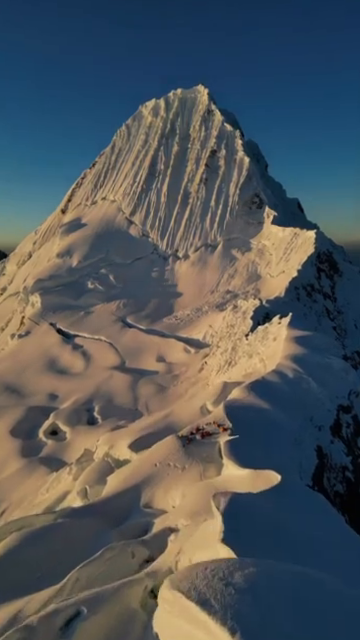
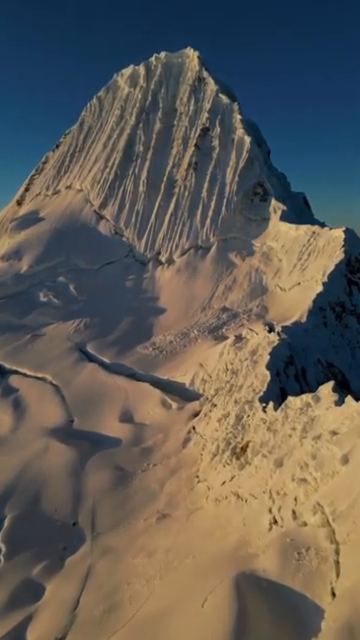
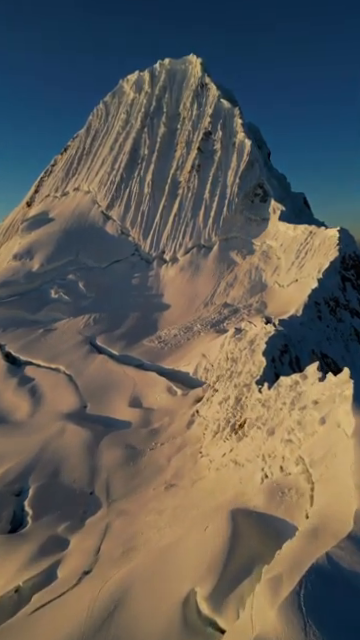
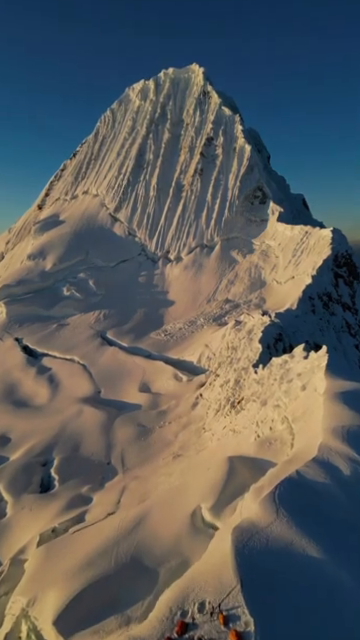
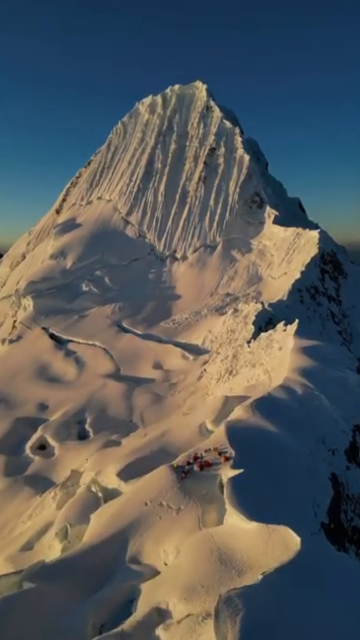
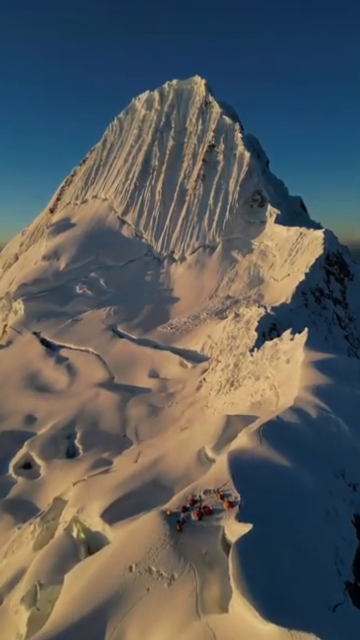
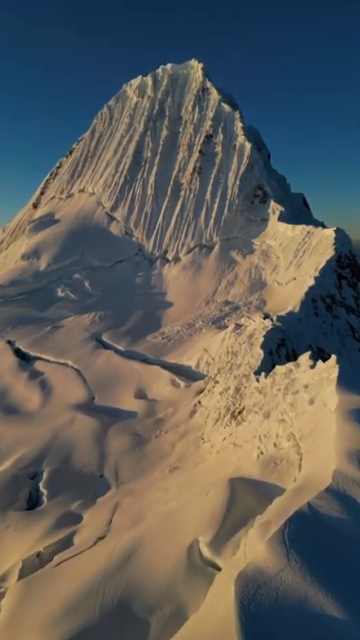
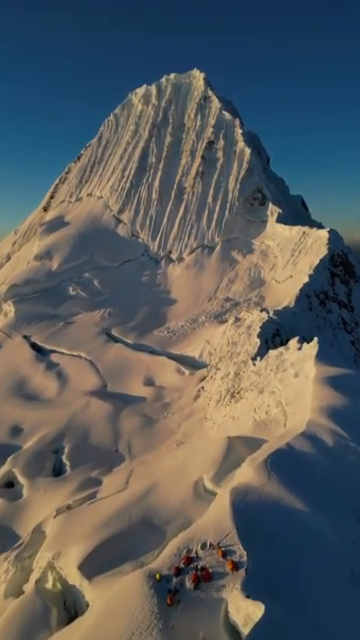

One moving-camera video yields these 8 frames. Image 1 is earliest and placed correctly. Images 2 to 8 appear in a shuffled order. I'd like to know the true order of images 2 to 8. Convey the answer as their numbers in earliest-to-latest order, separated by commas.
5, 6, 8, 4, 7, 3, 2
